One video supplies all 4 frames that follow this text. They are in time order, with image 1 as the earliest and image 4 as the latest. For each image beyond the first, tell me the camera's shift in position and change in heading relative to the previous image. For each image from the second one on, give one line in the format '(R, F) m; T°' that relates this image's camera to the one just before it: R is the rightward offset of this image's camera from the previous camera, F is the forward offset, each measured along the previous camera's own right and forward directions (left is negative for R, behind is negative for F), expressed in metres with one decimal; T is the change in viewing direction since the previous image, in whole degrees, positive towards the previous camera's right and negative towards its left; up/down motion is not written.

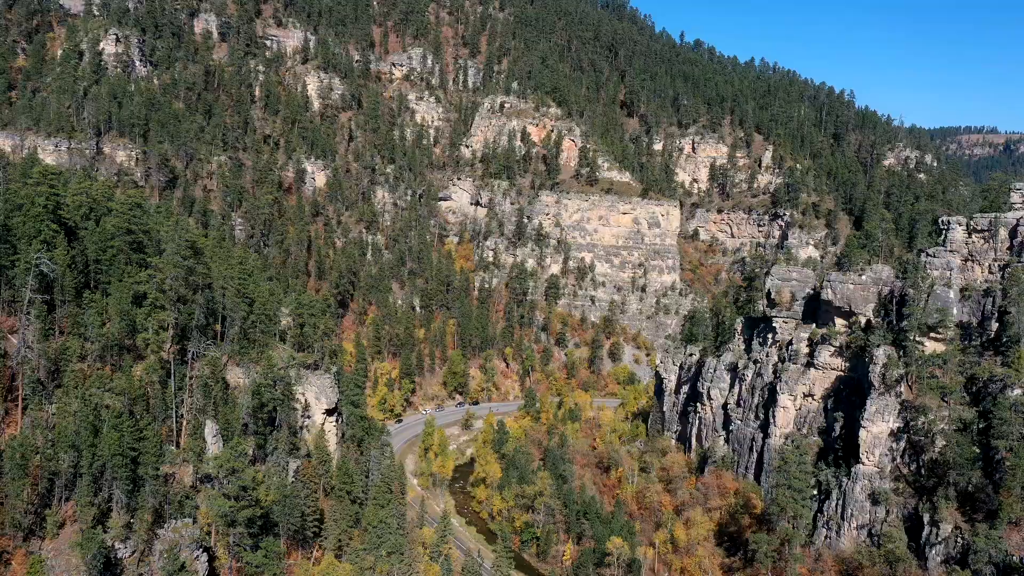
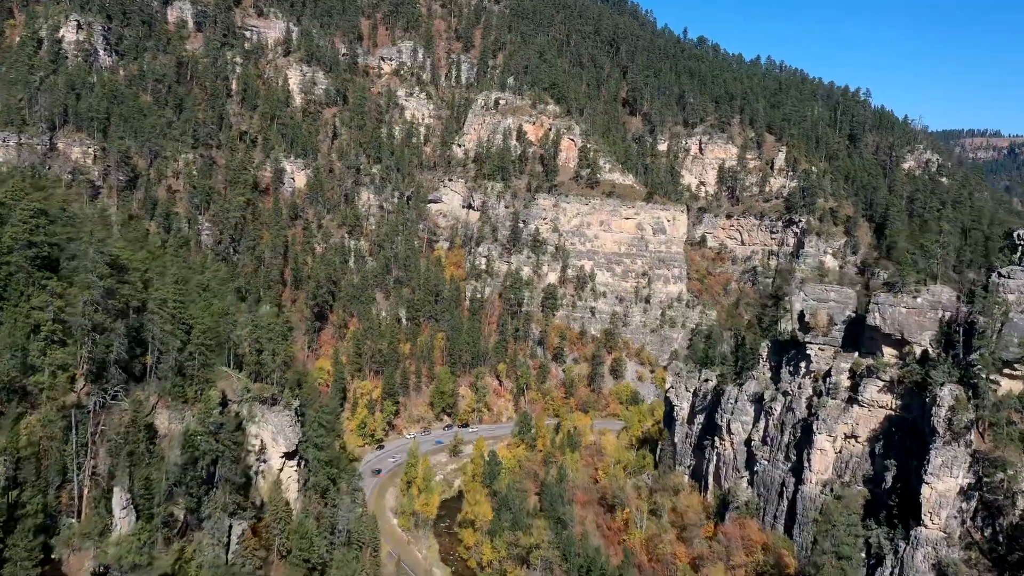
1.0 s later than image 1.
(0.0, +6.5) m; 0°
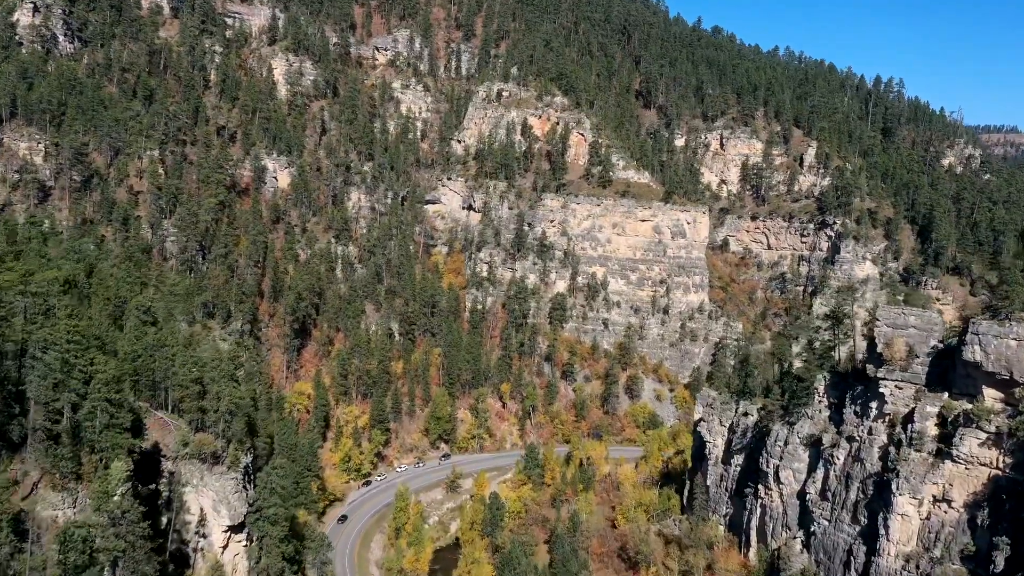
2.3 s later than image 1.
(0.0, +7.7) m; 0°
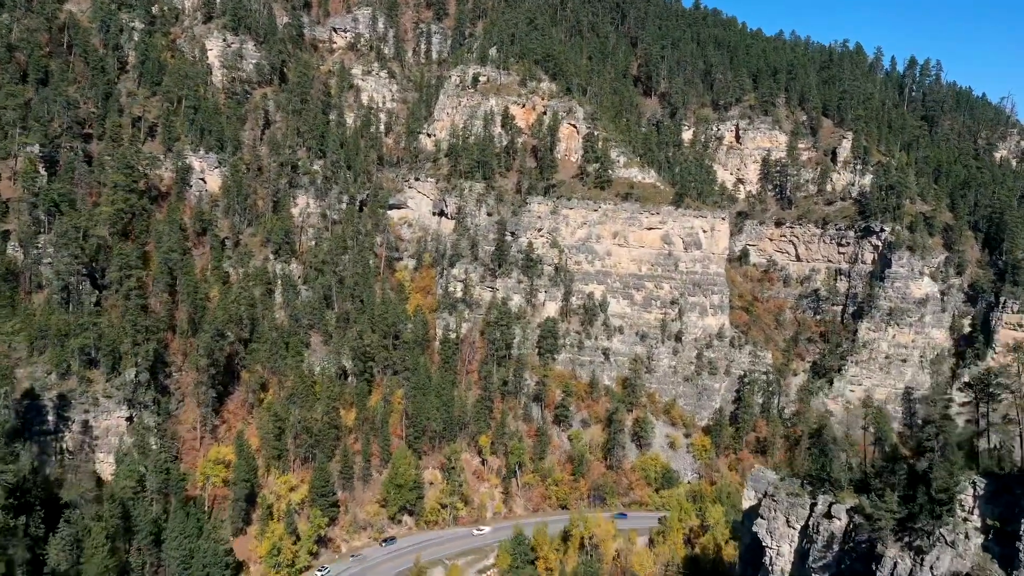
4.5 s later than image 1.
(0.0, +13.4) m; +1°
